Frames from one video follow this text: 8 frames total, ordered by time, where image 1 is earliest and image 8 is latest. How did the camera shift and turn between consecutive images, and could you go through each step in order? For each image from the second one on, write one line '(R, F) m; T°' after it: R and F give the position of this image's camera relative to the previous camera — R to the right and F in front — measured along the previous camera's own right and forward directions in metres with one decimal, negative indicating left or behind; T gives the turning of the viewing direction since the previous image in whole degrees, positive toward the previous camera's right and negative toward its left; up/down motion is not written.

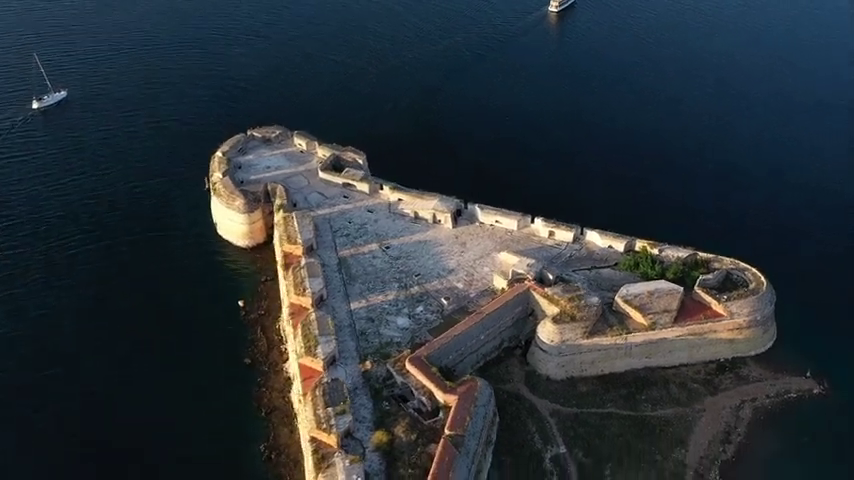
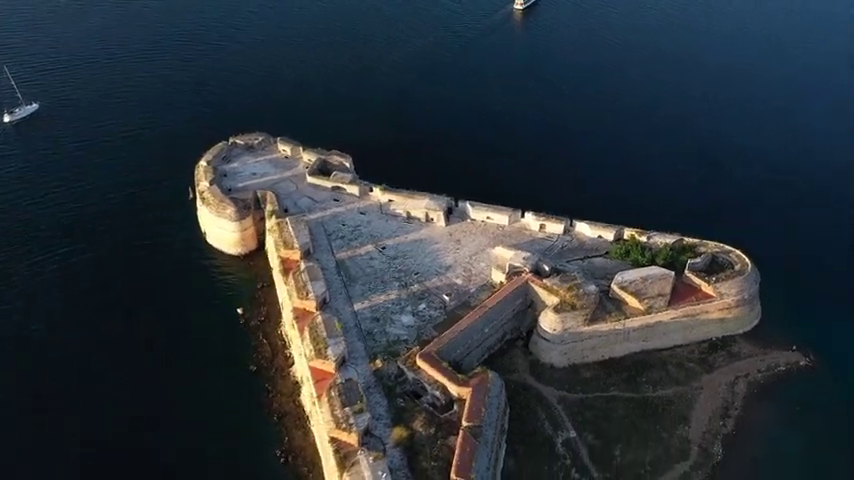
(-2.0, -0.5) m; +4°
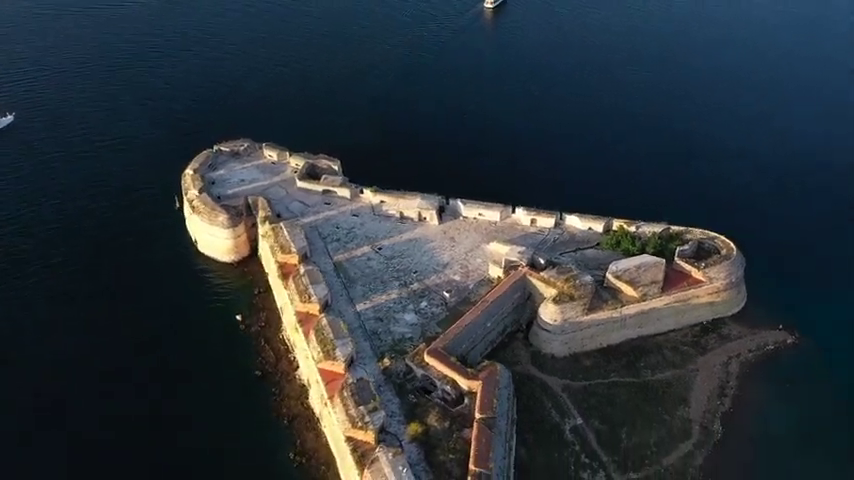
(-1.7, -0.5) m; +3°
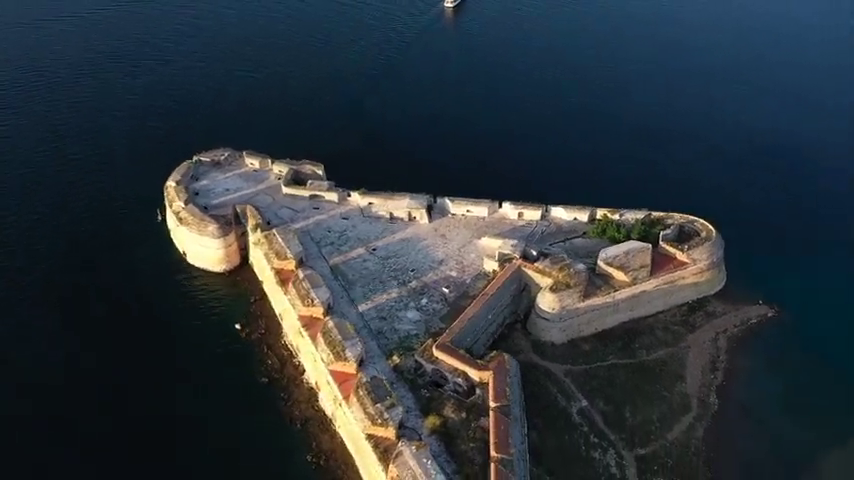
(-2.3, -0.6) m; +4°
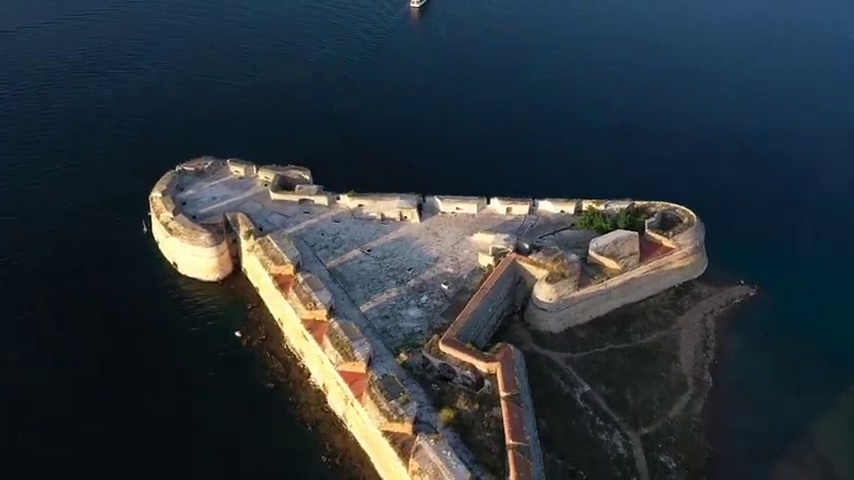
(-2.0, -0.6) m; +4°
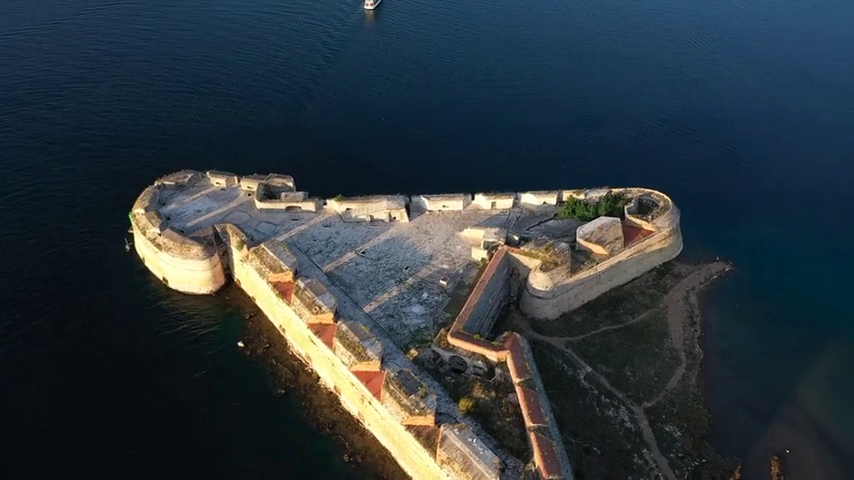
(-2.9, -0.8) m; +5°
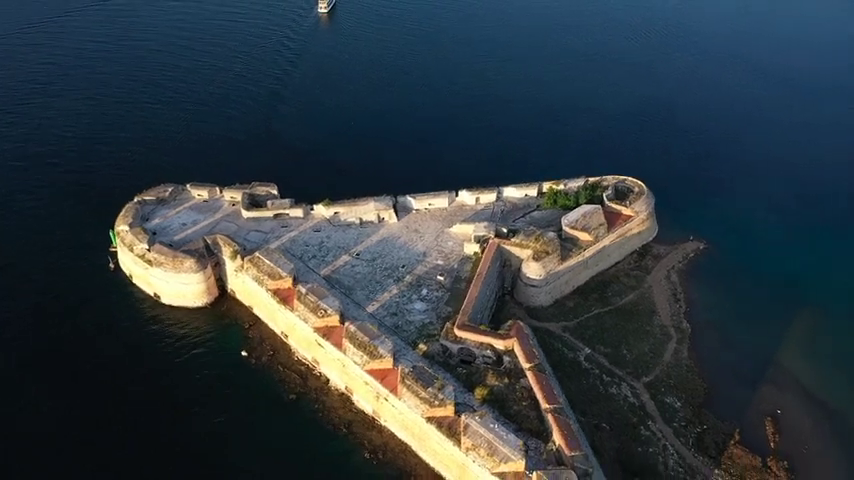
(-2.9, -0.8) m; +5°
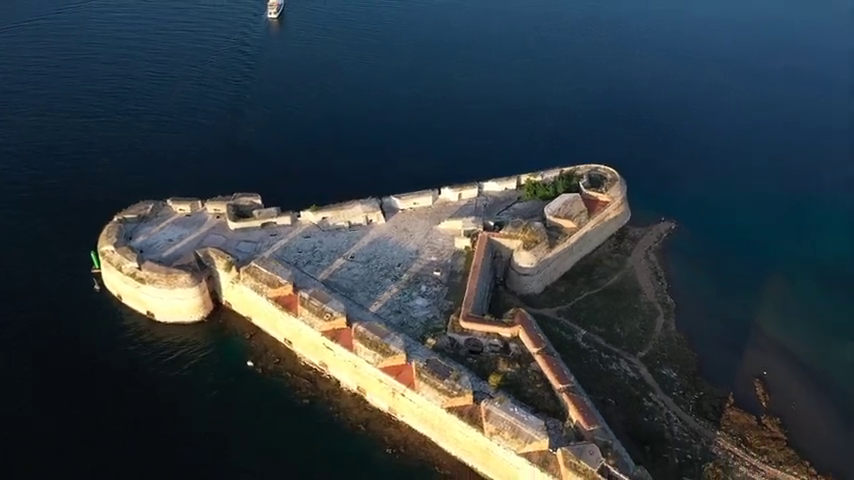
(-3.2, -0.8) m; +5°
